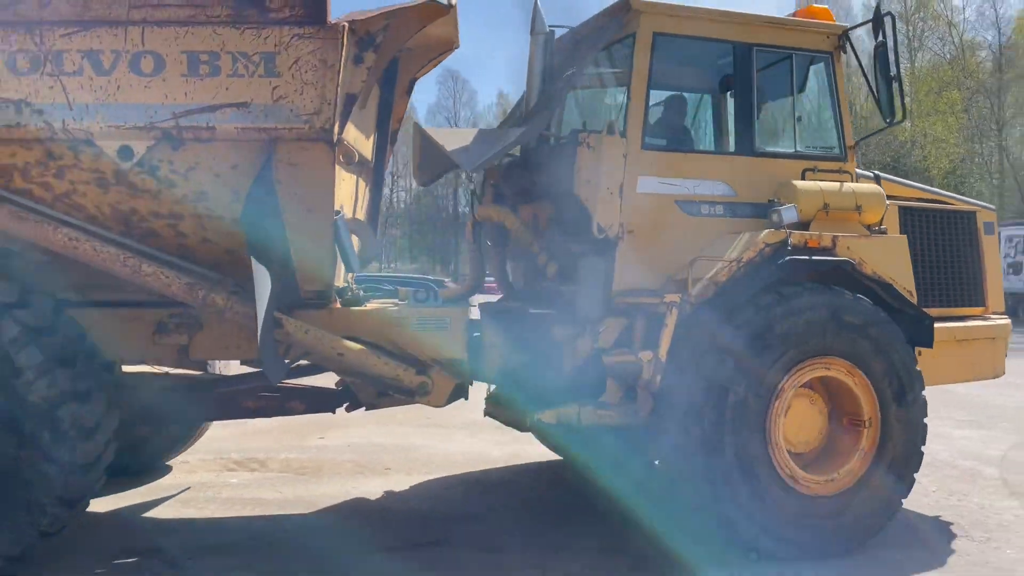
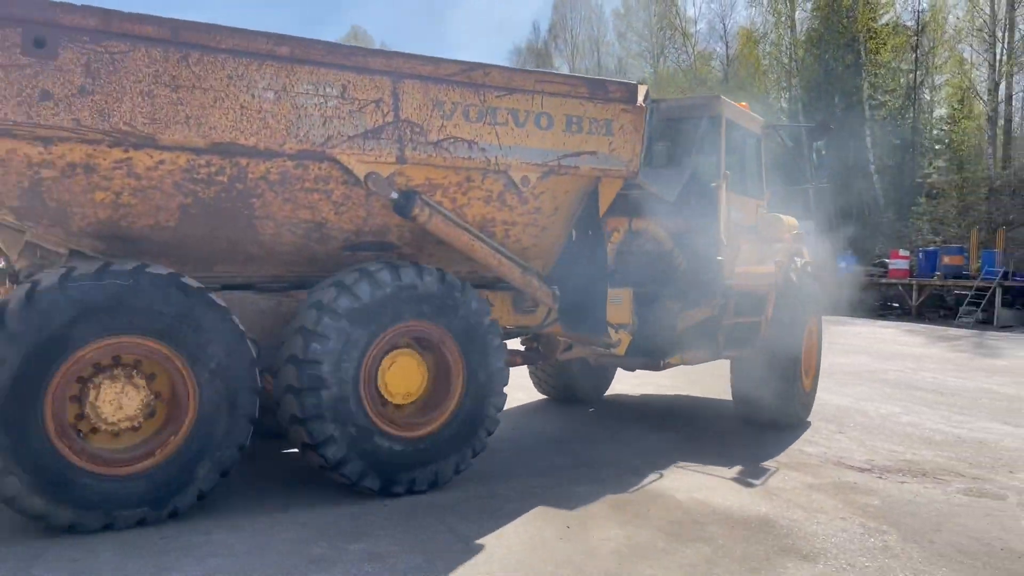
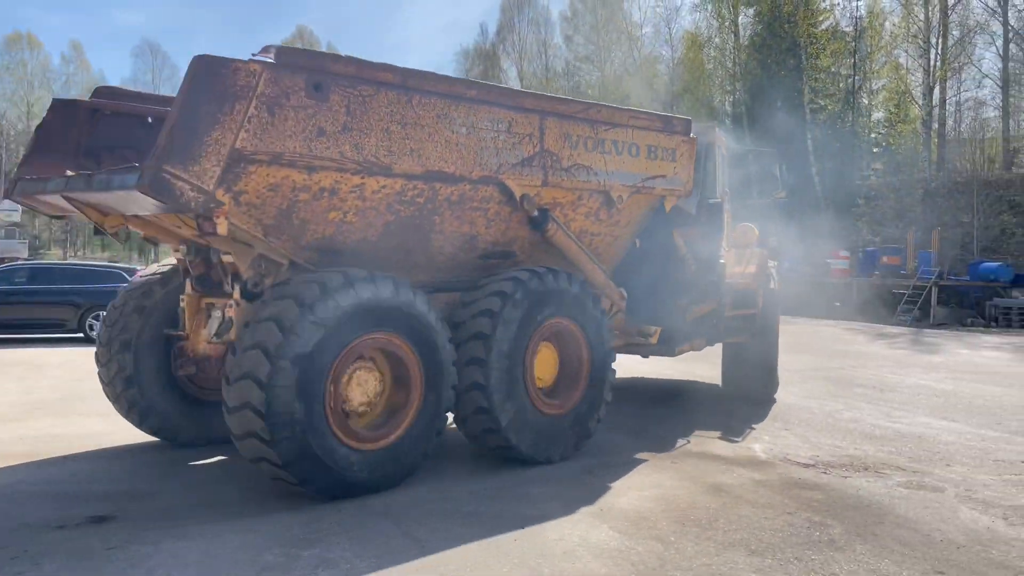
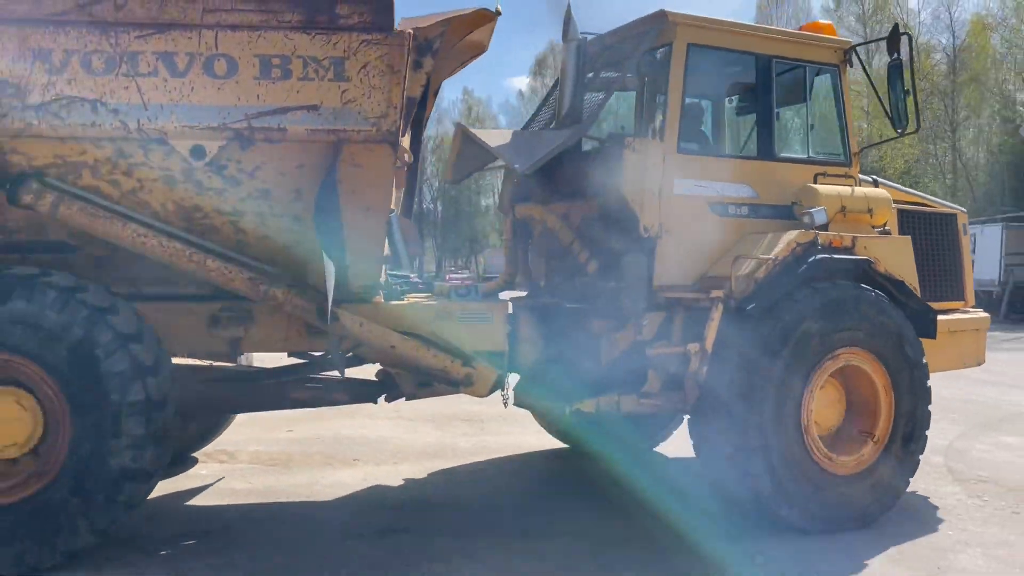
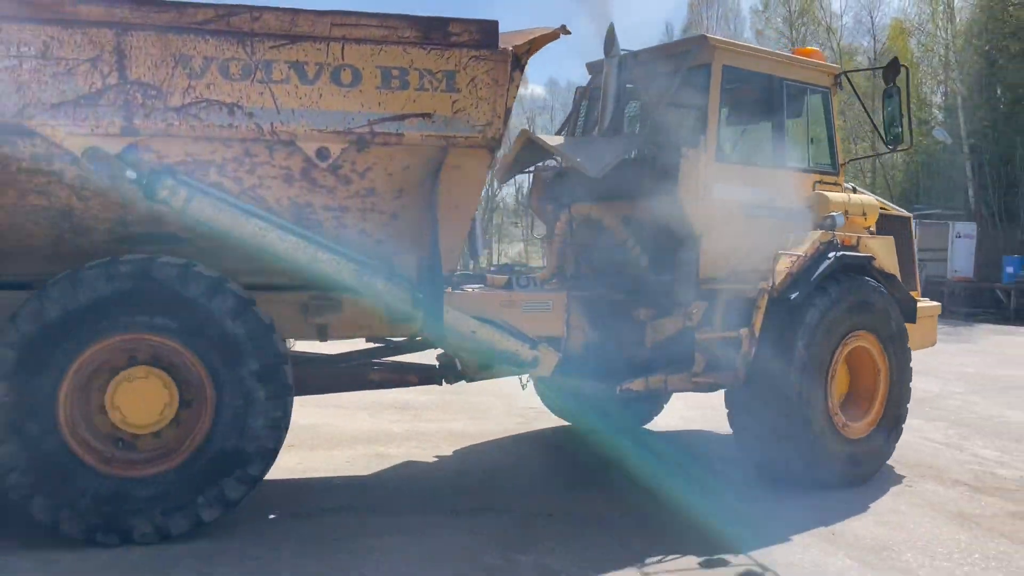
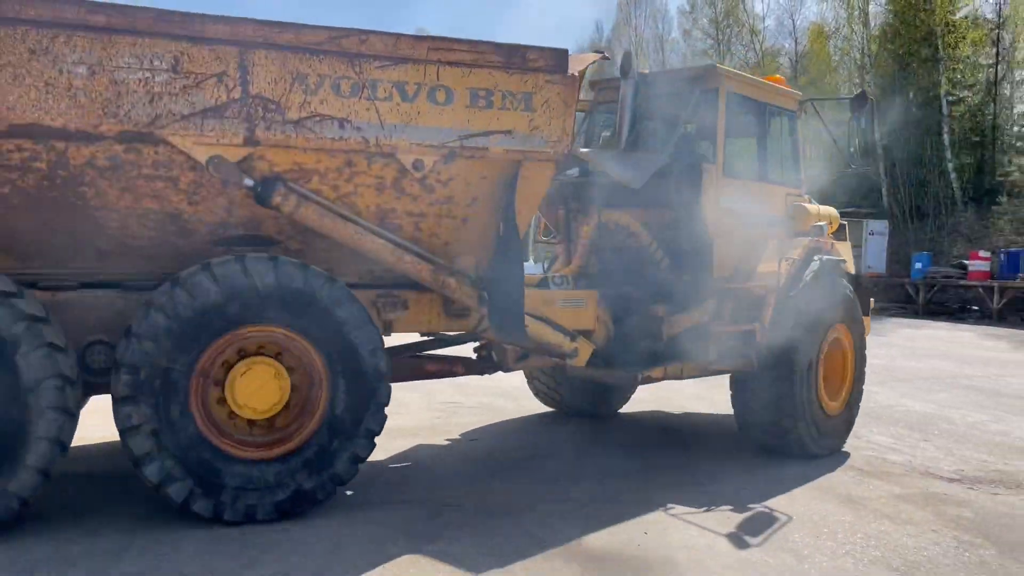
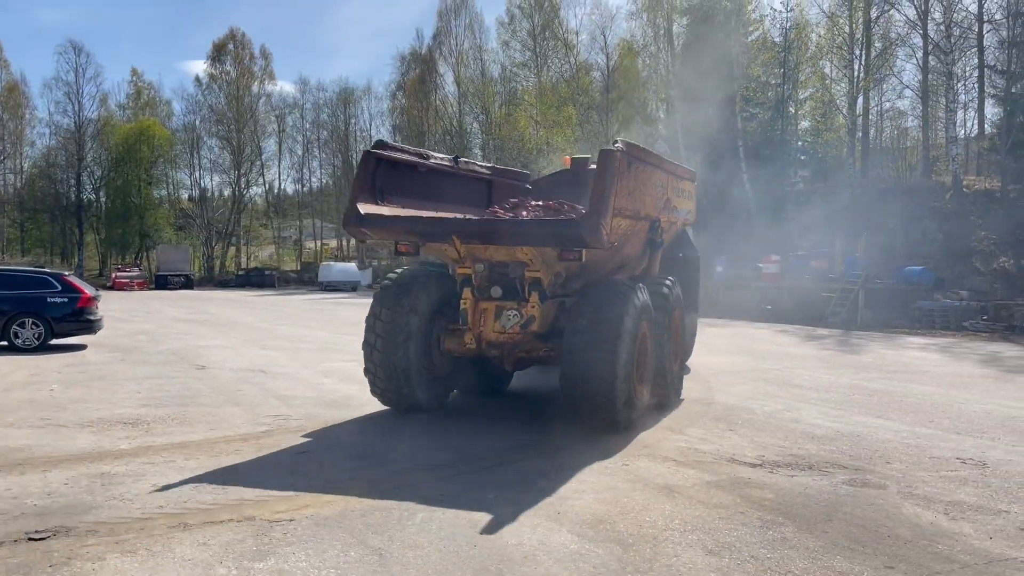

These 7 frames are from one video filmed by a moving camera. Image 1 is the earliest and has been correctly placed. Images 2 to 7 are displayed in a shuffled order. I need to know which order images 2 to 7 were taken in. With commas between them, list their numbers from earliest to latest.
4, 5, 6, 2, 3, 7
